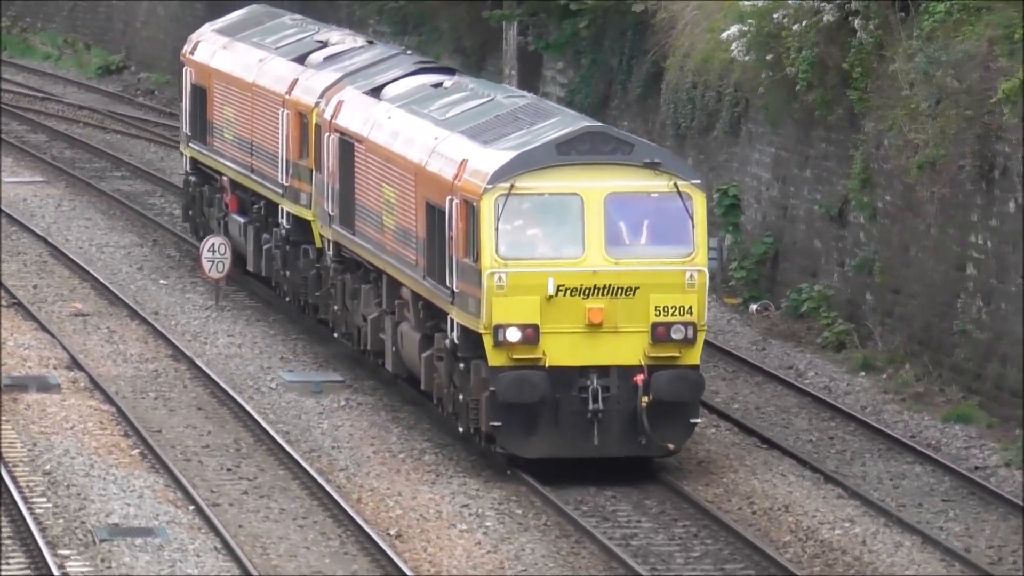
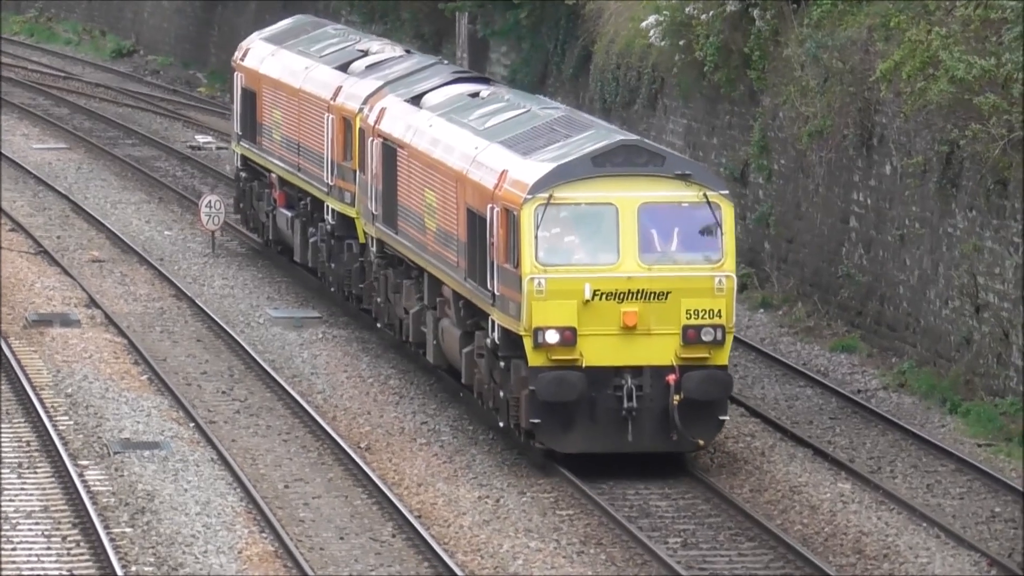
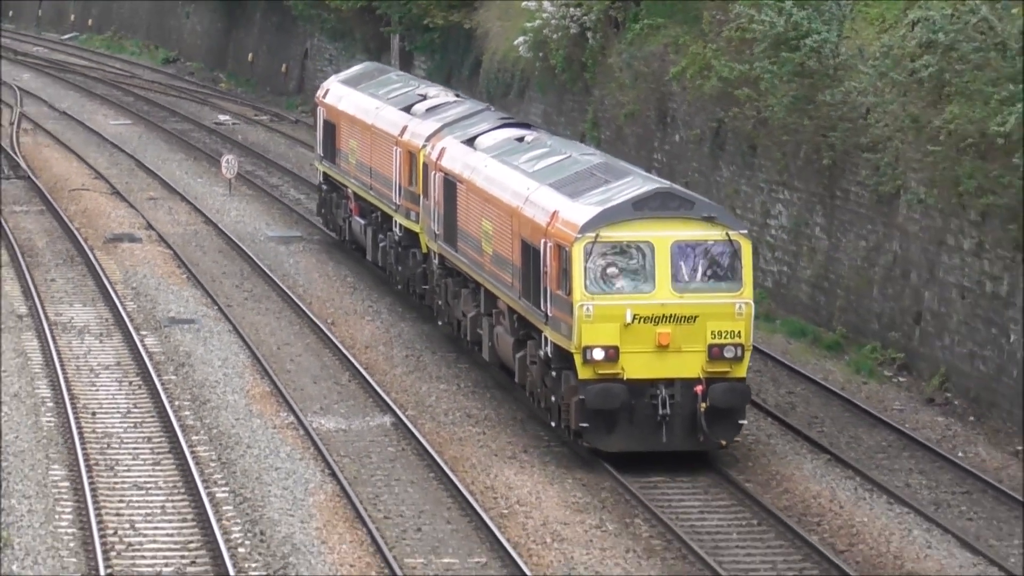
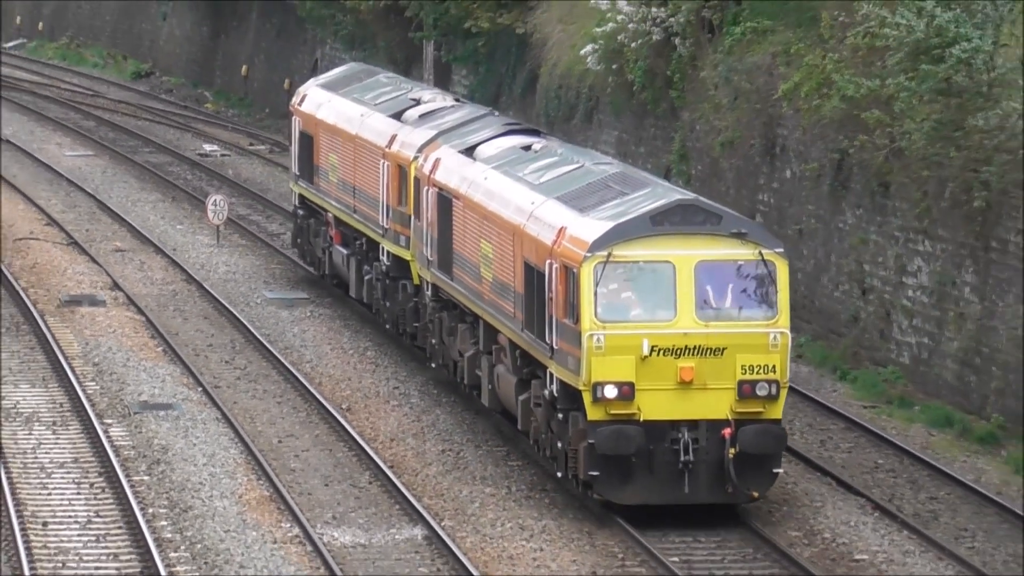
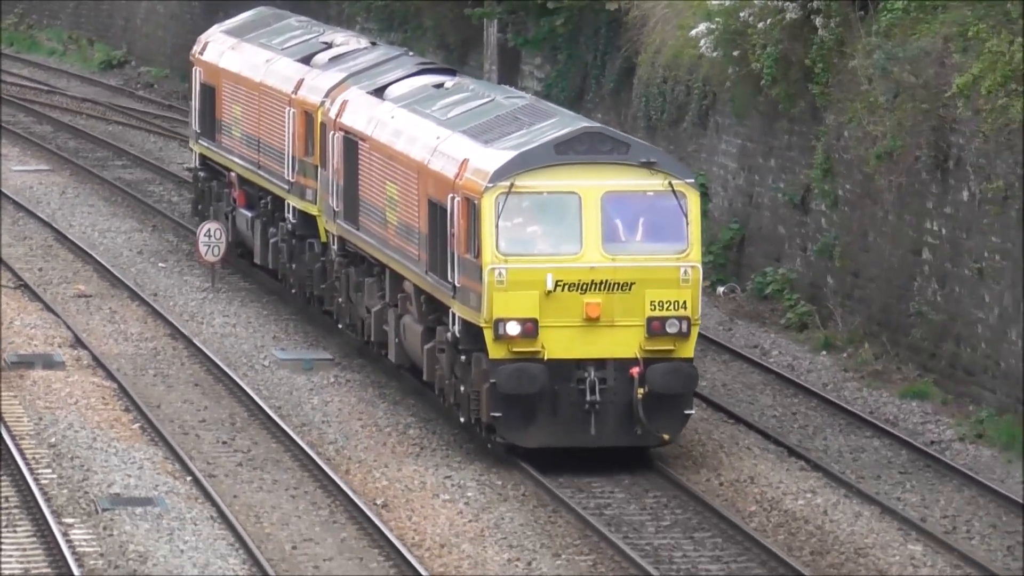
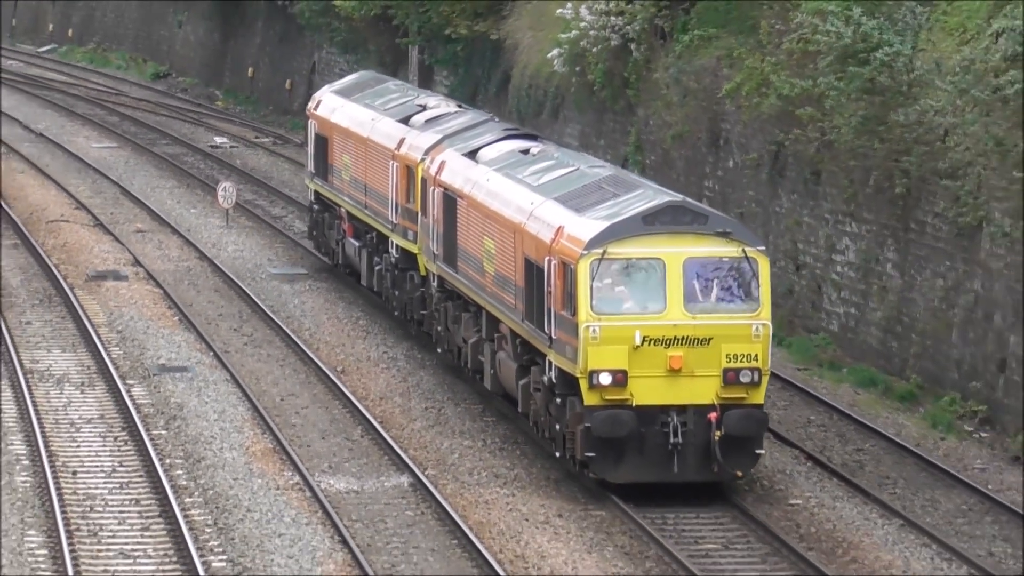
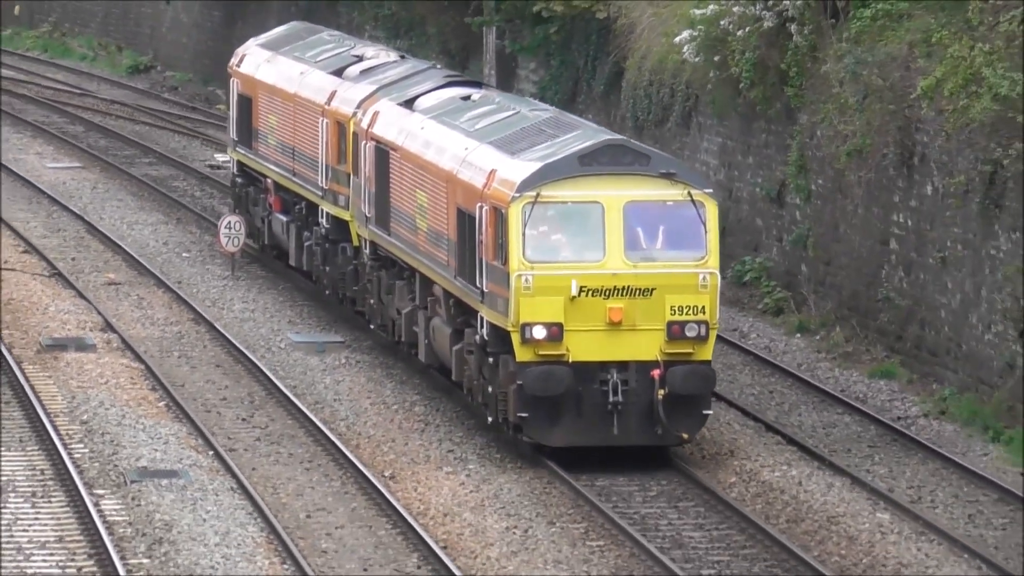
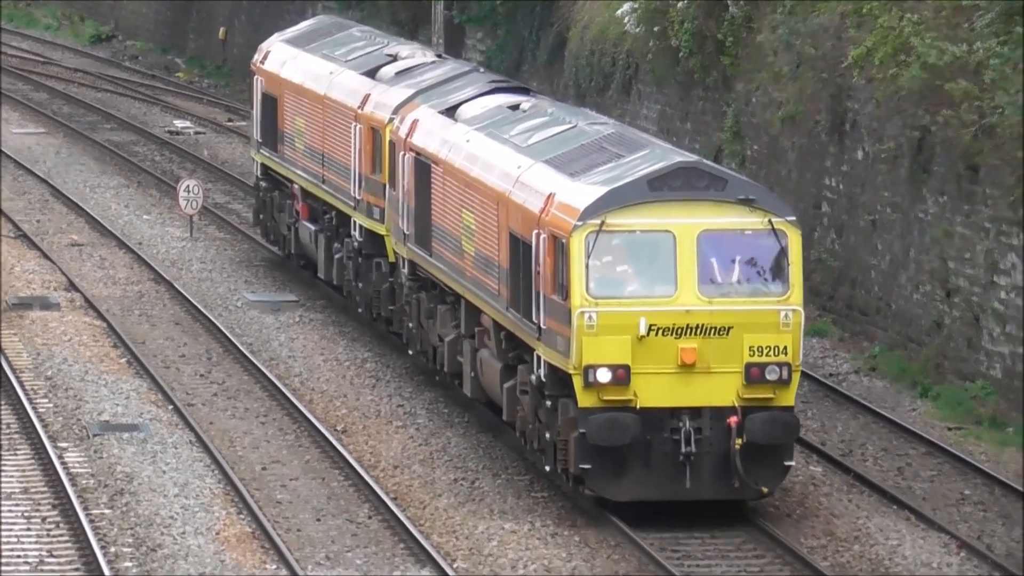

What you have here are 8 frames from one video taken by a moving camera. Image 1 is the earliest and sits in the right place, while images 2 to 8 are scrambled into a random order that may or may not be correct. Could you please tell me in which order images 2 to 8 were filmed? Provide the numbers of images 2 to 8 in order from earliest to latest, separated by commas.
5, 7, 2, 8, 4, 6, 3
